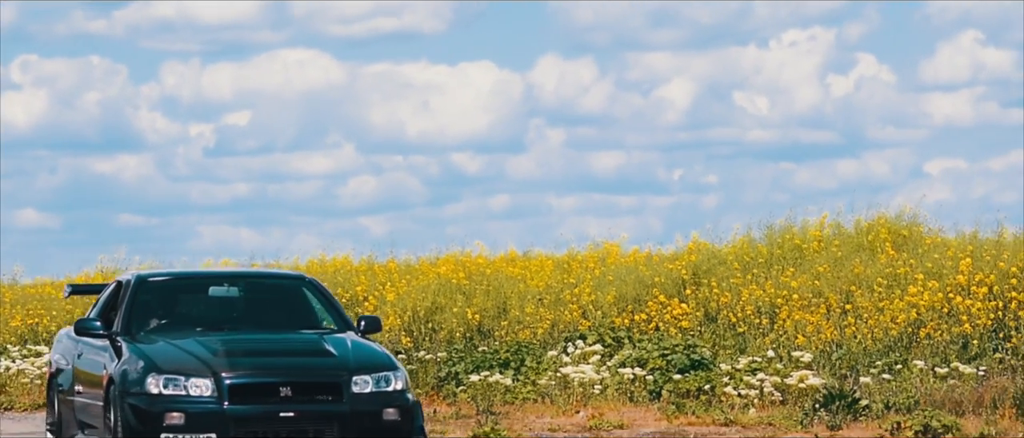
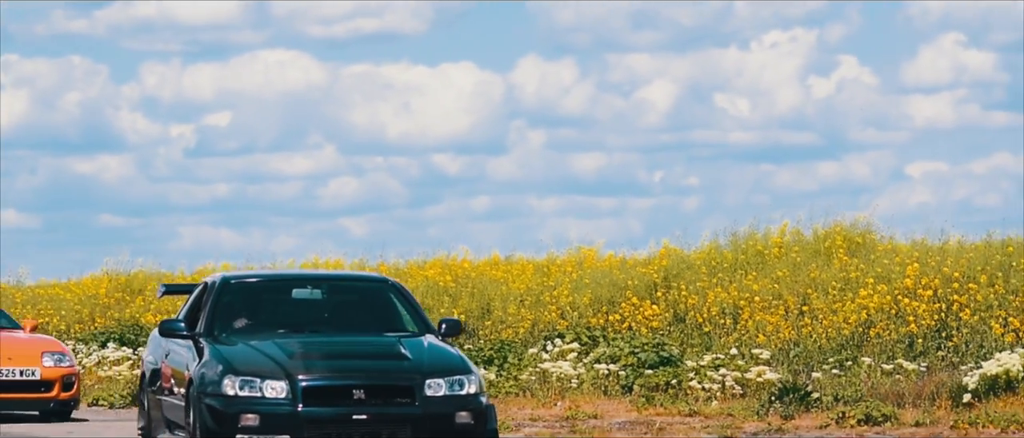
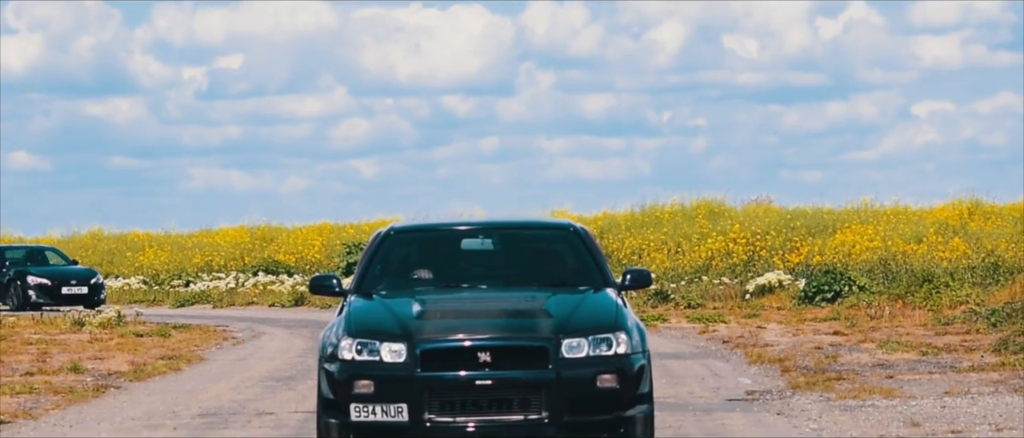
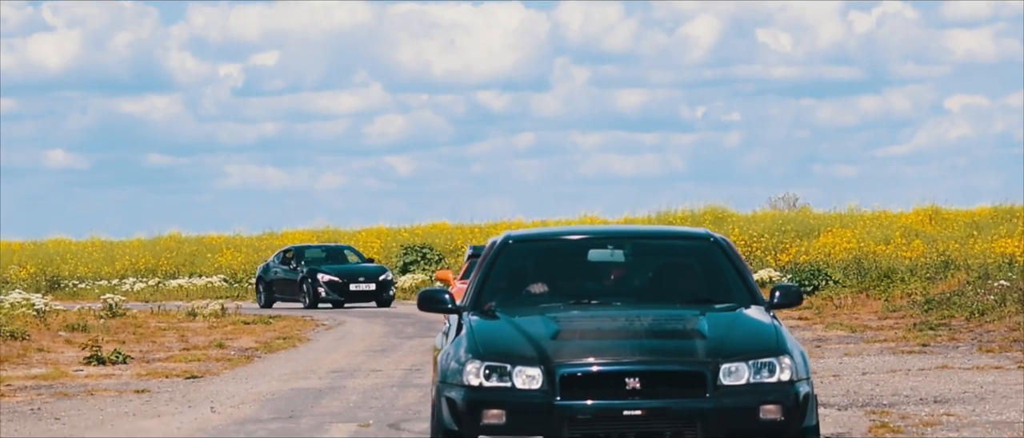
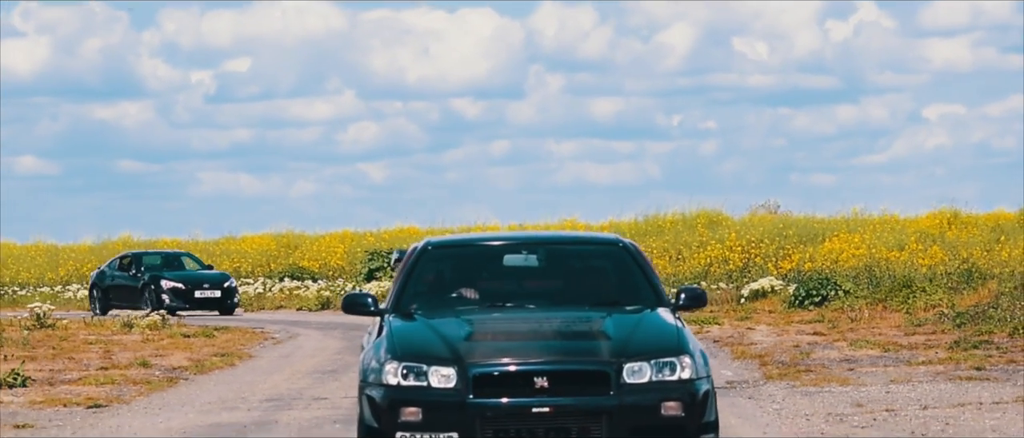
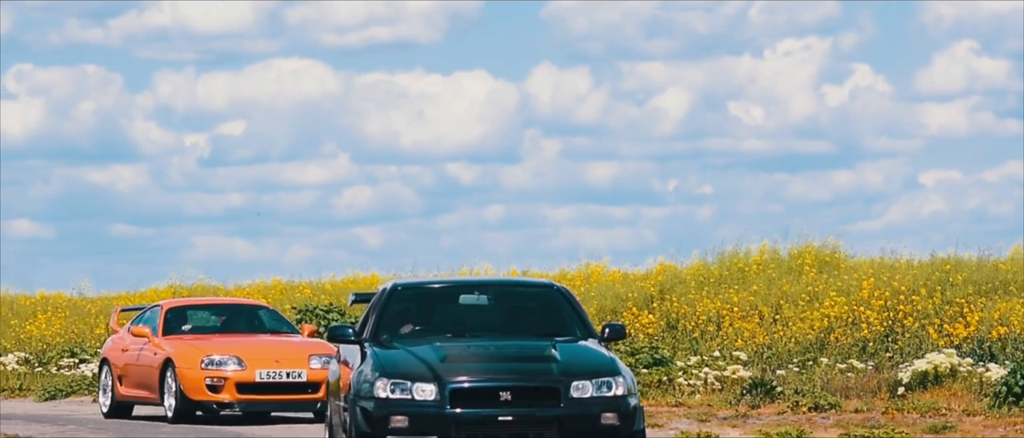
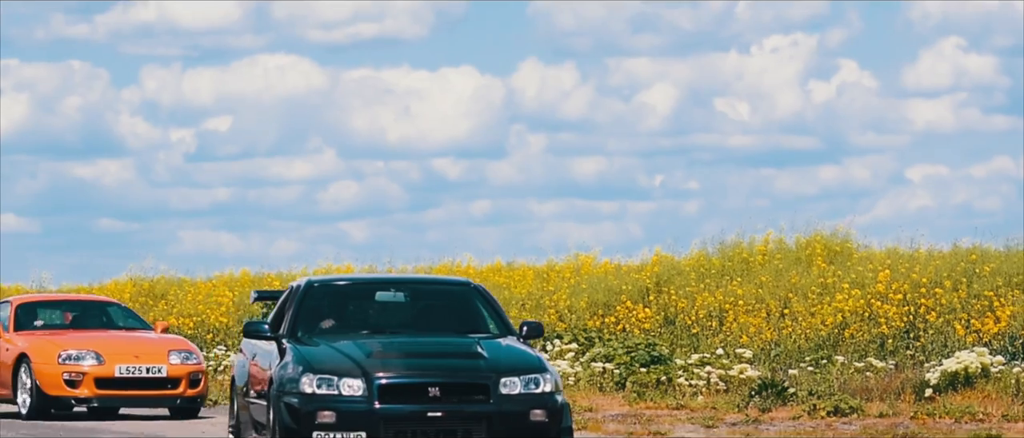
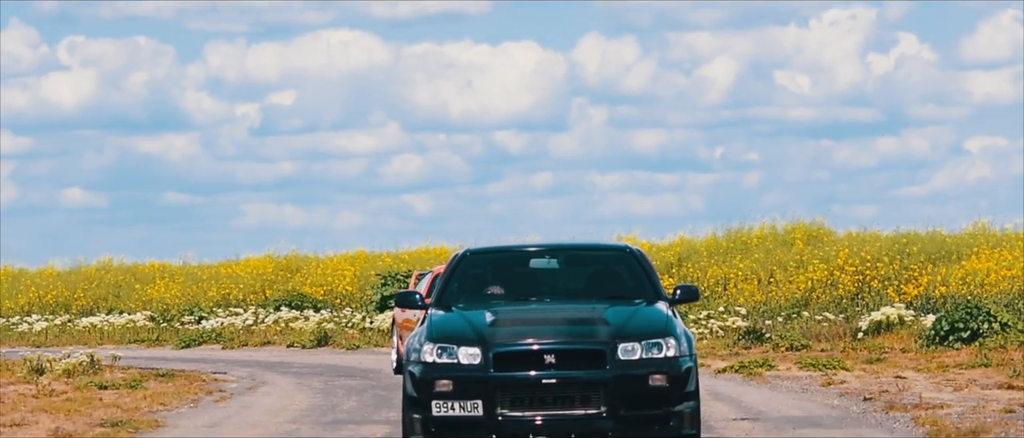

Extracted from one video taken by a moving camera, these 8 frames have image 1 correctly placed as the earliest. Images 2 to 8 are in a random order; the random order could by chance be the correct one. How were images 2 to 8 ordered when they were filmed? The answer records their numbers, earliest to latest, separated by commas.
2, 7, 6, 8, 3, 5, 4
